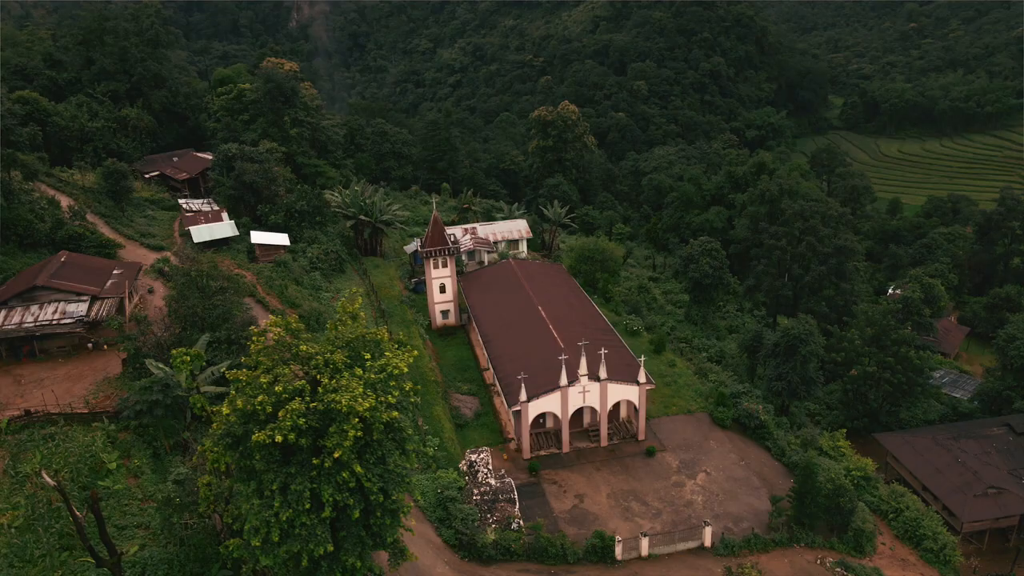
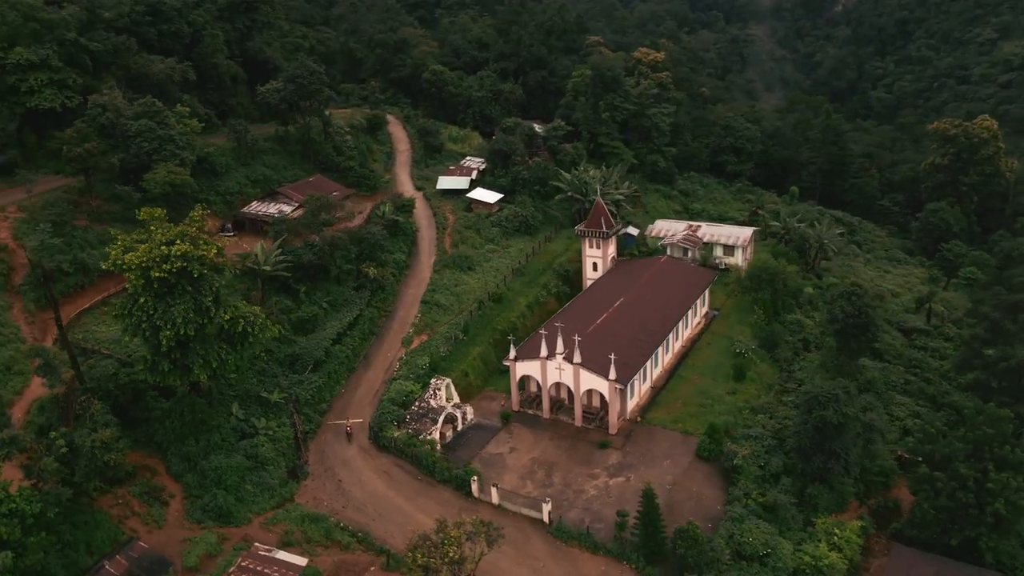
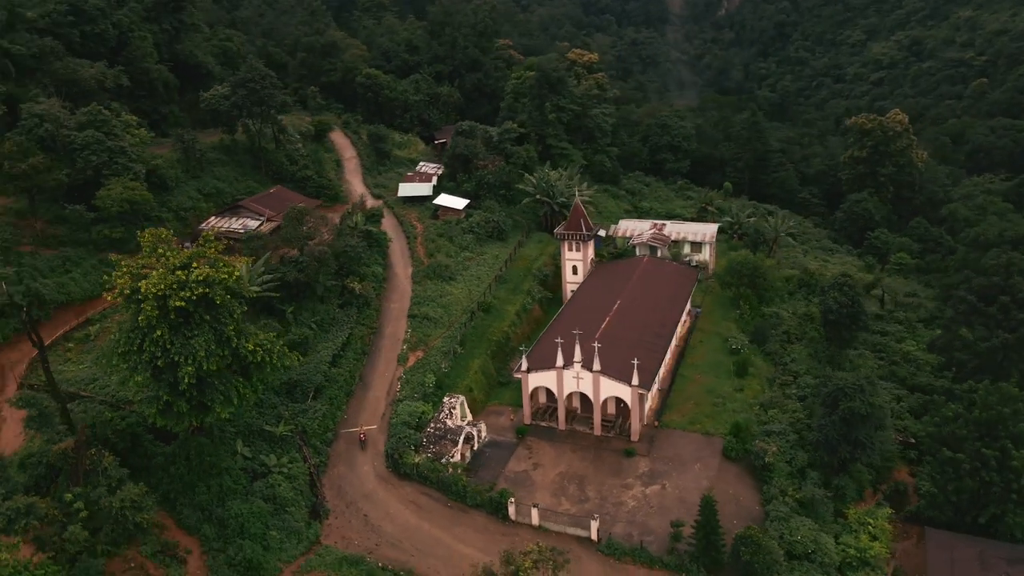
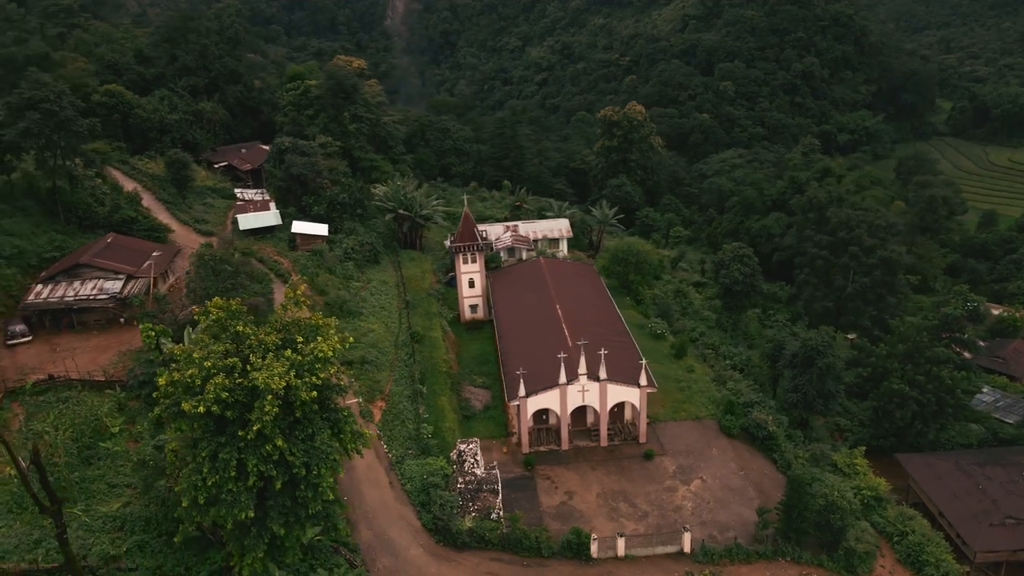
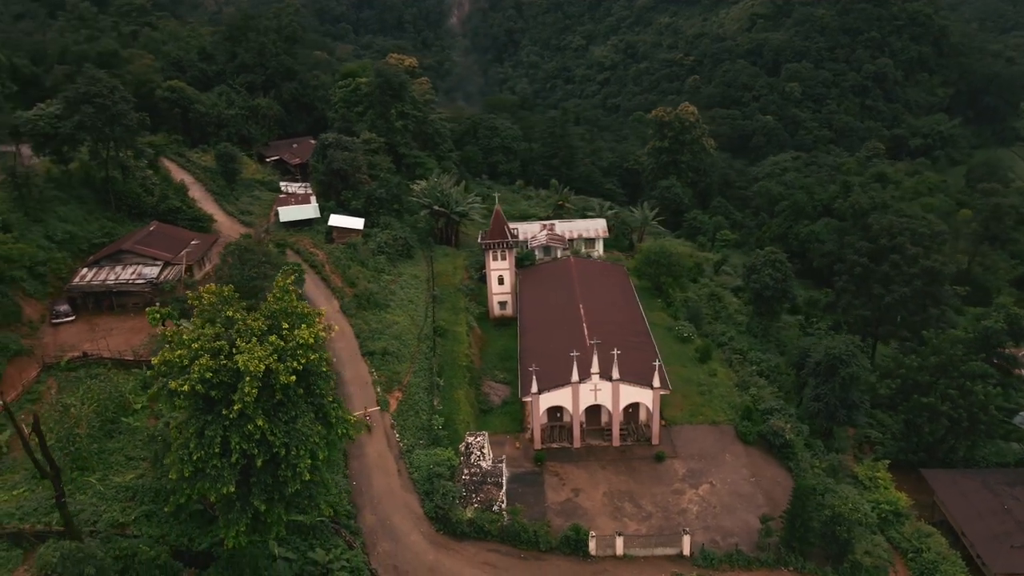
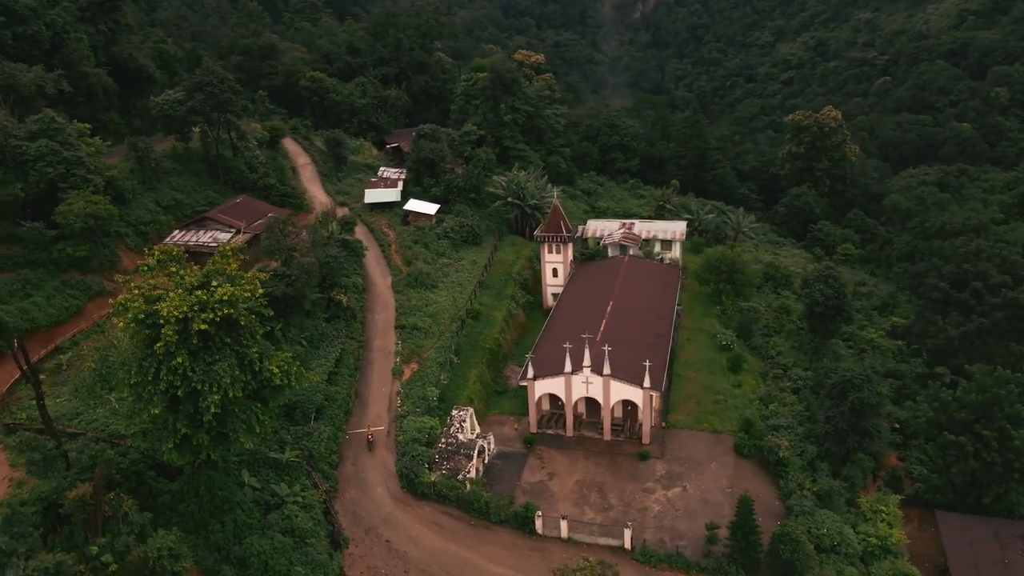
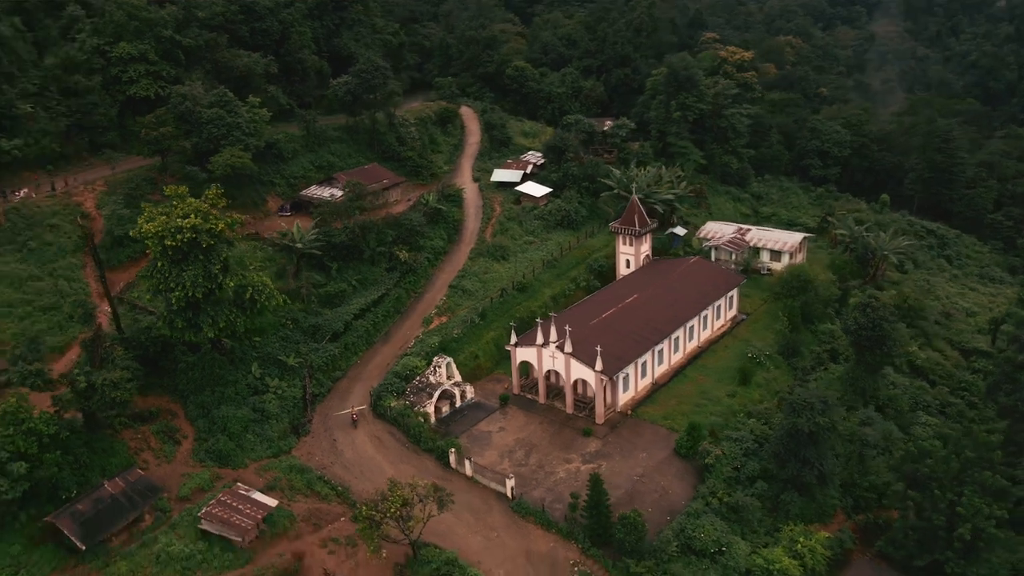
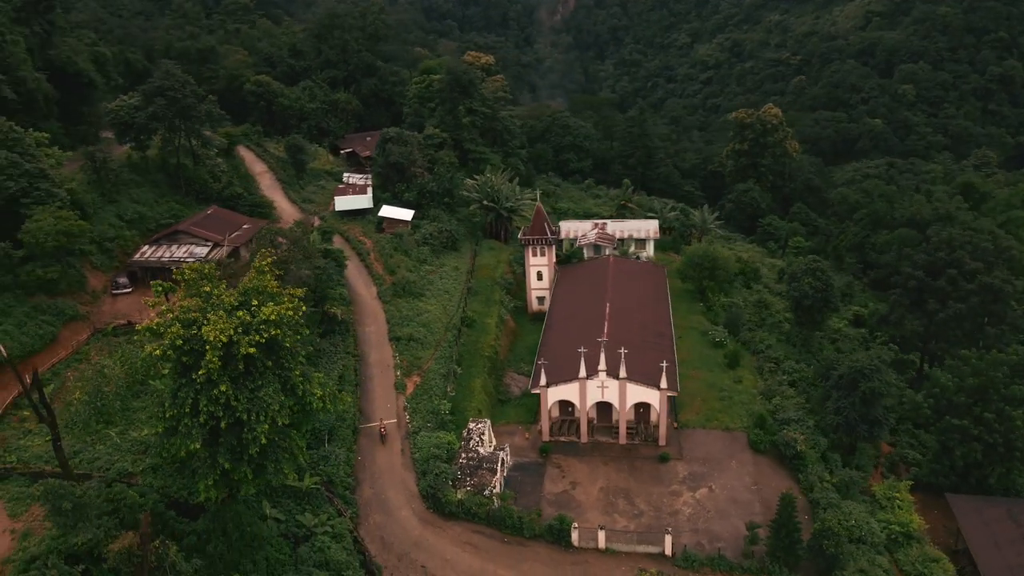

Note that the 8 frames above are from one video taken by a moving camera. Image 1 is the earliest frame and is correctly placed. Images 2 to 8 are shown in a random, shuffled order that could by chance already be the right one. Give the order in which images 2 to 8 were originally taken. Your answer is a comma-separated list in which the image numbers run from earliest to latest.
4, 5, 8, 6, 3, 2, 7
